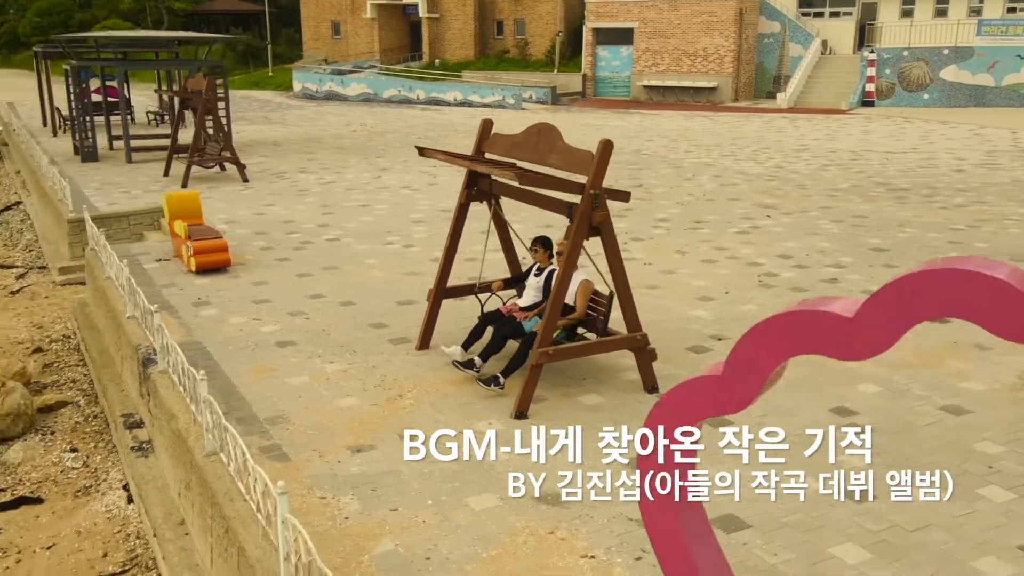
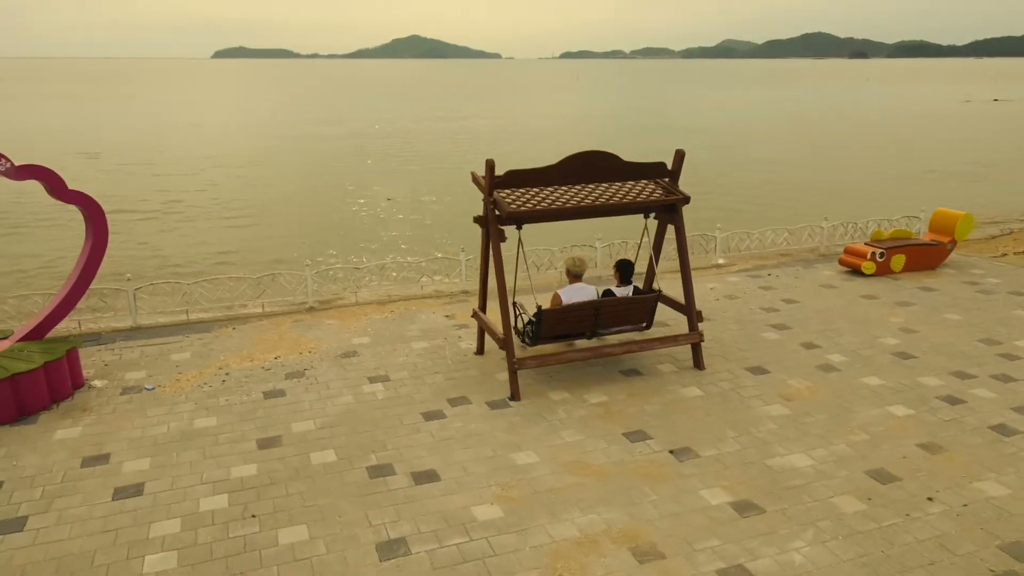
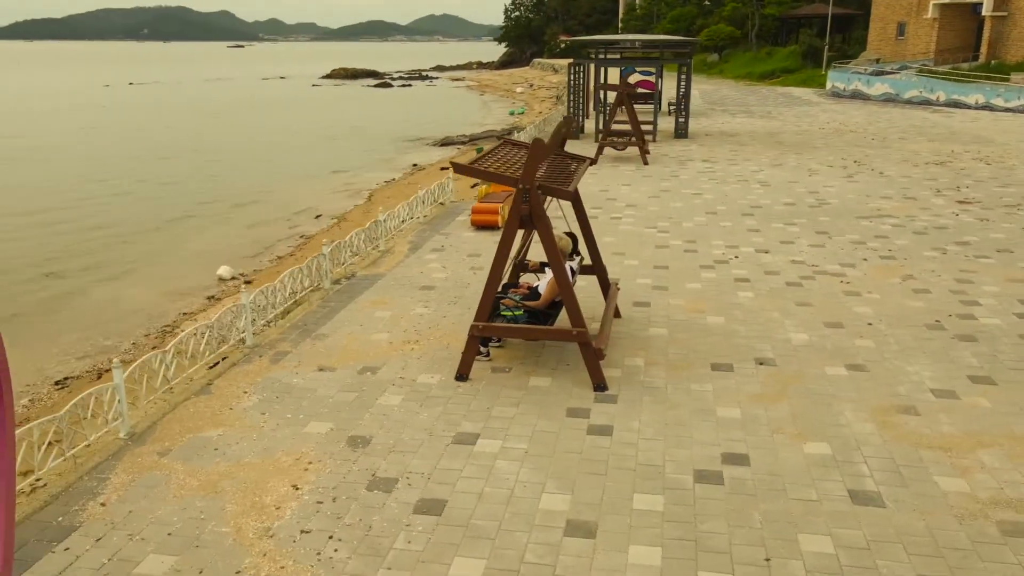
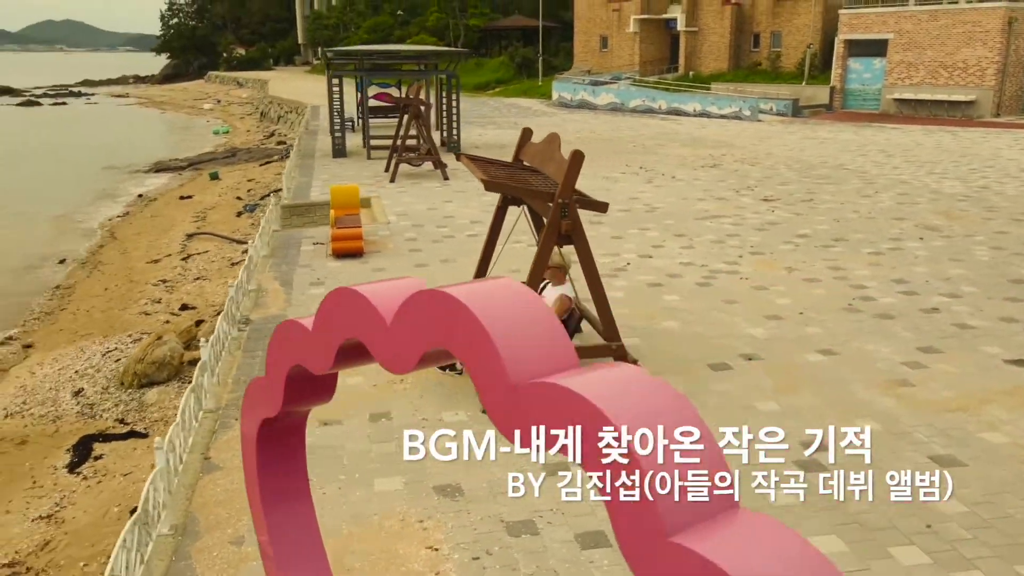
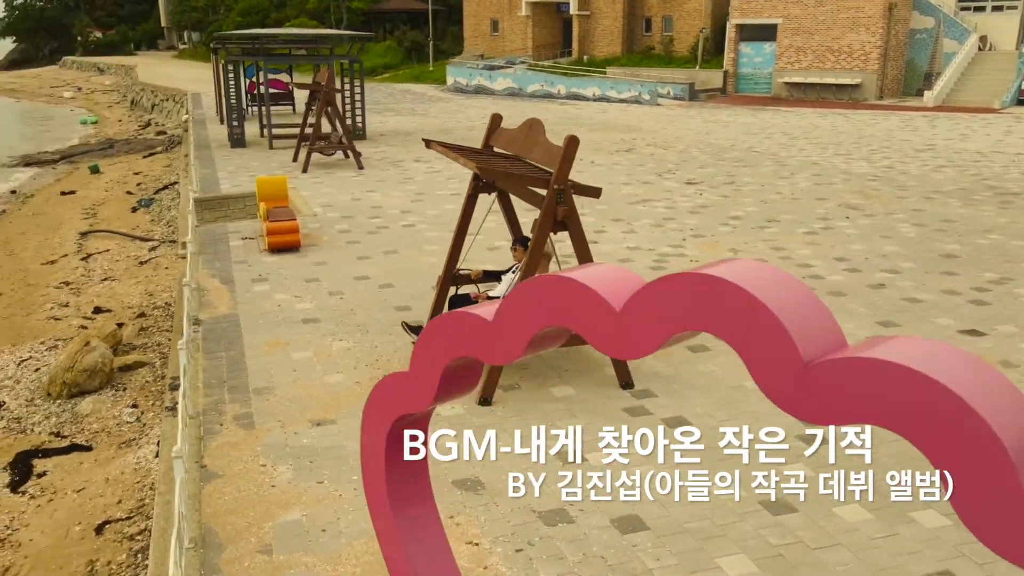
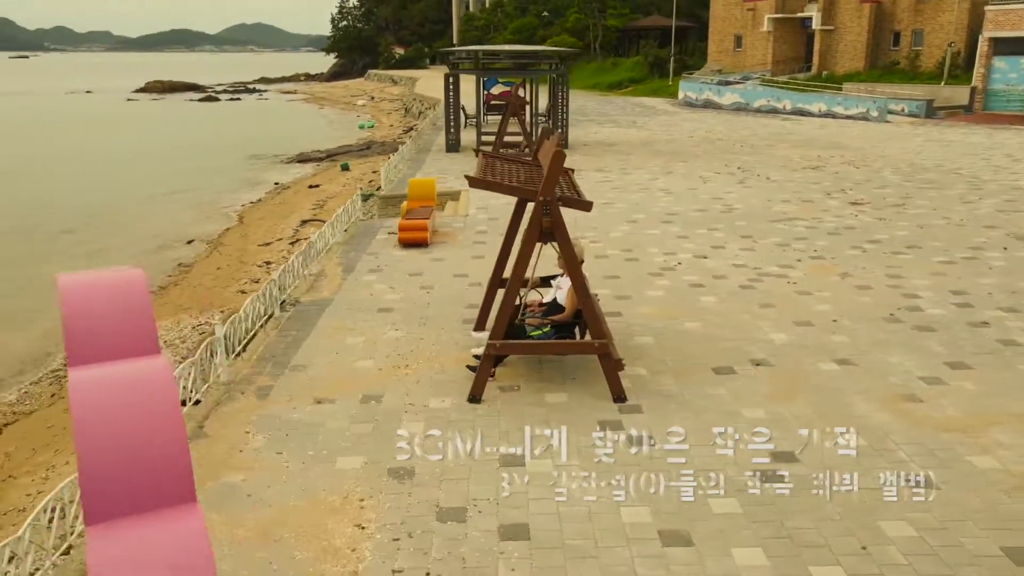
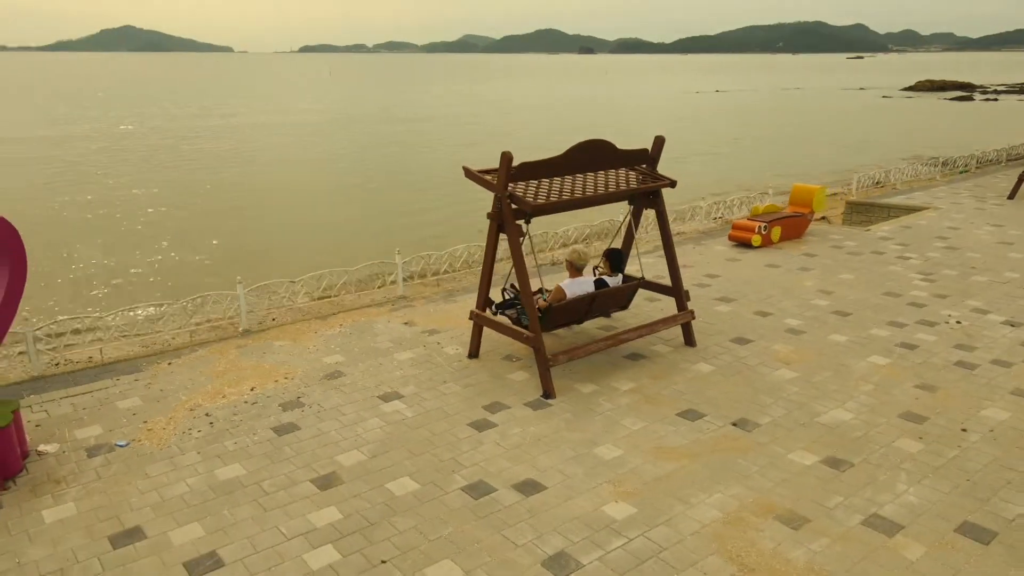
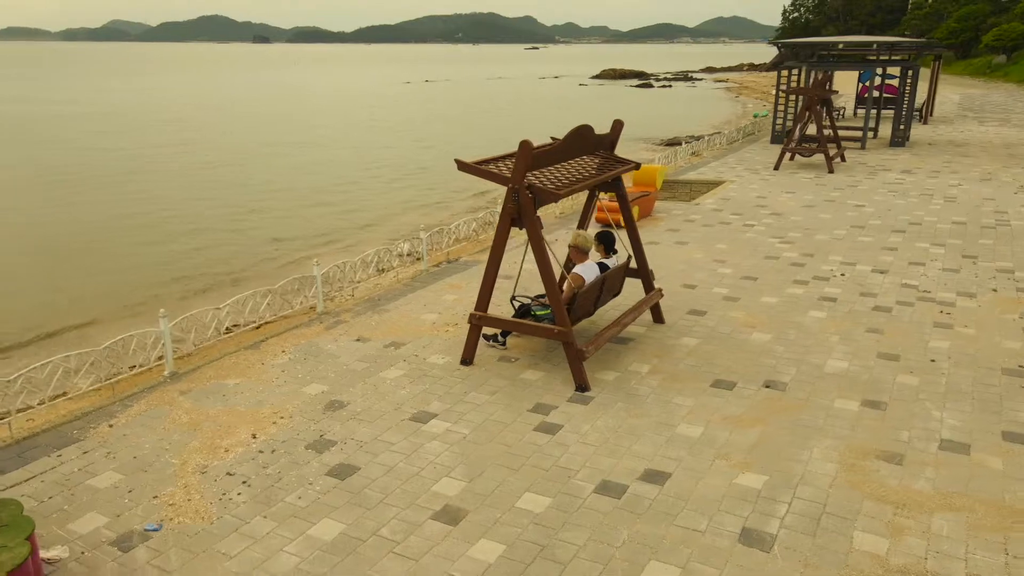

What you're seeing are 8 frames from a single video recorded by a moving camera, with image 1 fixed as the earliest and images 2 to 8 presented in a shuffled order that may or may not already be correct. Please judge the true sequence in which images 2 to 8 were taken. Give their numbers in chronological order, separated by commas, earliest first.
5, 4, 6, 3, 8, 7, 2
